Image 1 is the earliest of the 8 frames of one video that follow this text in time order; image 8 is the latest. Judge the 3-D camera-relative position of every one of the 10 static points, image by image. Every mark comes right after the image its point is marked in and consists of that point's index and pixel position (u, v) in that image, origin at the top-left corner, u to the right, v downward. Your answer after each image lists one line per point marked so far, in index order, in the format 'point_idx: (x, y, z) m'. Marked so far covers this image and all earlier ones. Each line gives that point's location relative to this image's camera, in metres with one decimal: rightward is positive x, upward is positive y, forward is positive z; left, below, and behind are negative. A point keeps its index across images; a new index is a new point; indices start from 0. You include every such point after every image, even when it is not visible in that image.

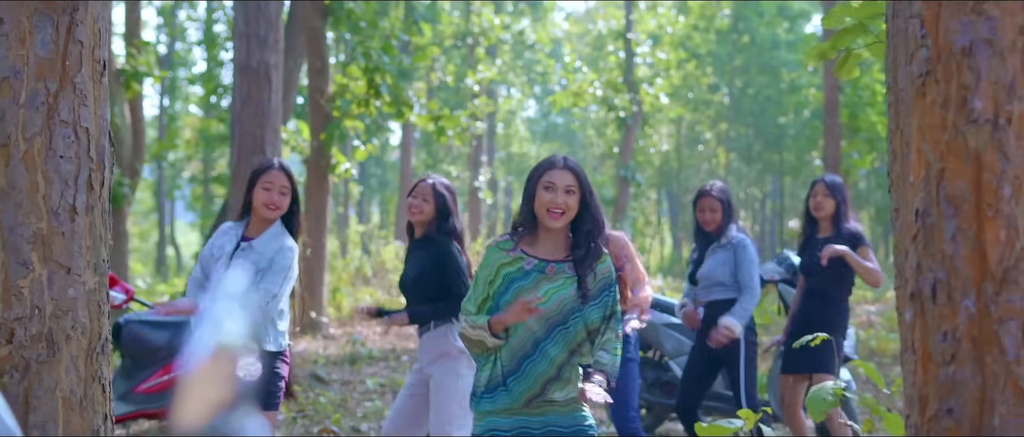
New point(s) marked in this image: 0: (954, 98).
0: (+1.0, +0.3, +2.4) m
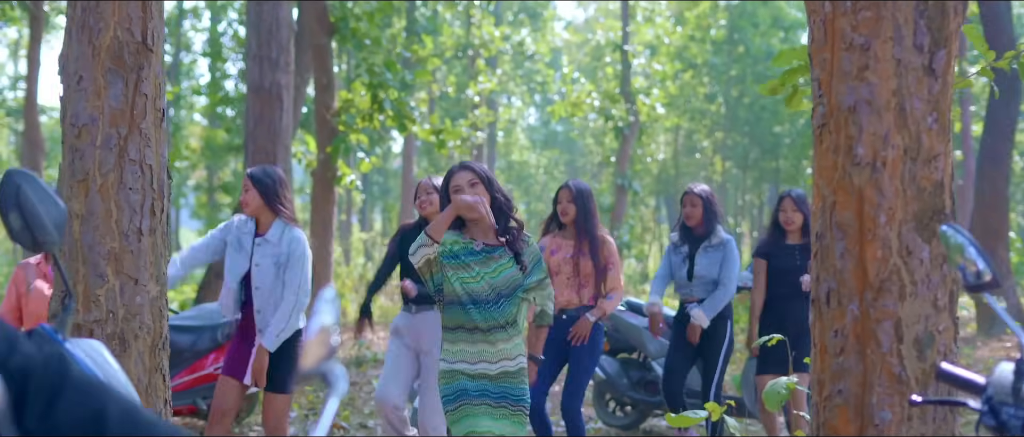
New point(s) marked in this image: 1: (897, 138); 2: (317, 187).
0: (+0.9, +0.2, +3.1) m
1: (+1.1, +0.2, +3.0) m
2: (-2.7, +0.4, +14.8) m
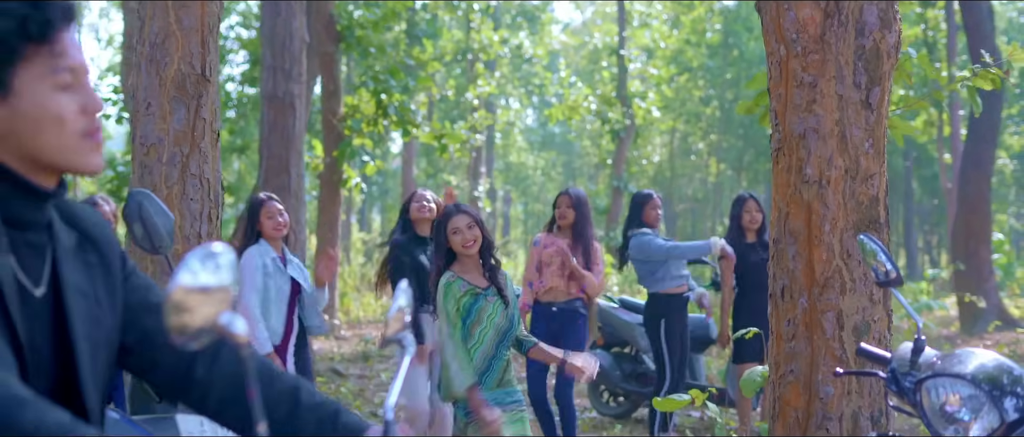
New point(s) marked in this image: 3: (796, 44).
0: (+1.0, +0.2, +3.7) m
1: (+1.1, +0.2, +3.7) m
2: (-2.7, +0.4, +15.5) m
3: (+1.0, +0.6, +3.7) m
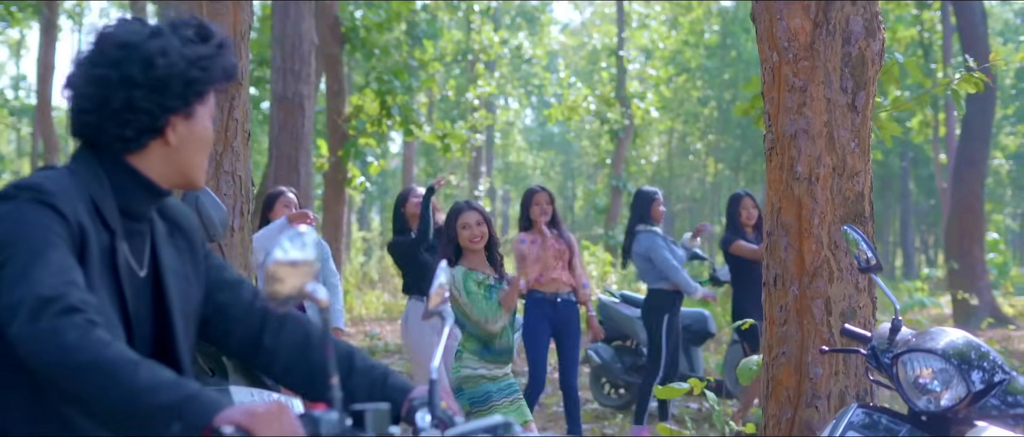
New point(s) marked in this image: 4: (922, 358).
0: (+1.0, +0.2, +4.0) m
1: (+1.2, +0.2, +4.0) m
2: (-2.6, +0.4, +15.8) m
3: (+1.0, +0.6, +4.0) m
4: (+1.1, -0.4, +2.9) m
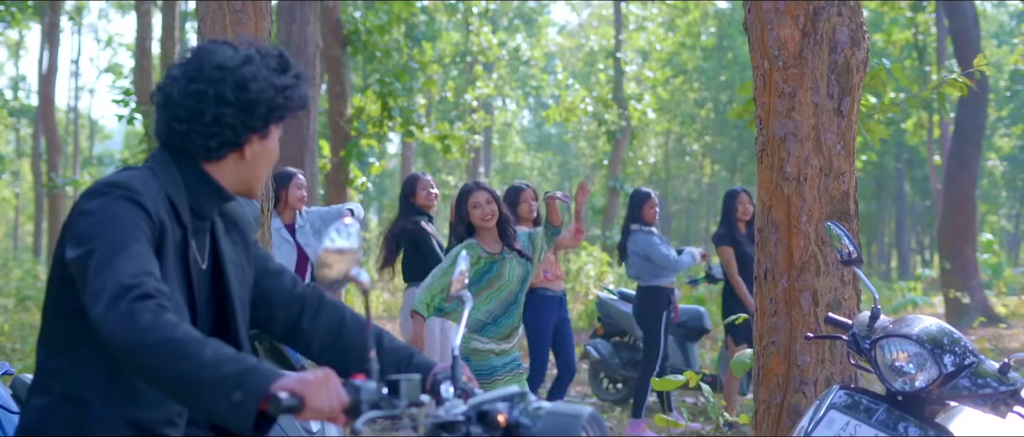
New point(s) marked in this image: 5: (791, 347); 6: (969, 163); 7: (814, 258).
0: (+1.0, +0.2, +4.3) m
1: (+1.2, +0.2, +4.2) m
2: (-2.7, +0.4, +16.0) m
3: (+1.0, +0.6, +4.3) m
4: (+1.1, -0.4, +3.1) m
5: (+1.1, -0.5, +4.3) m
6: (+6.8, +0.8, +16.2) m
7: (+1.2, -0.2, +4.2) m
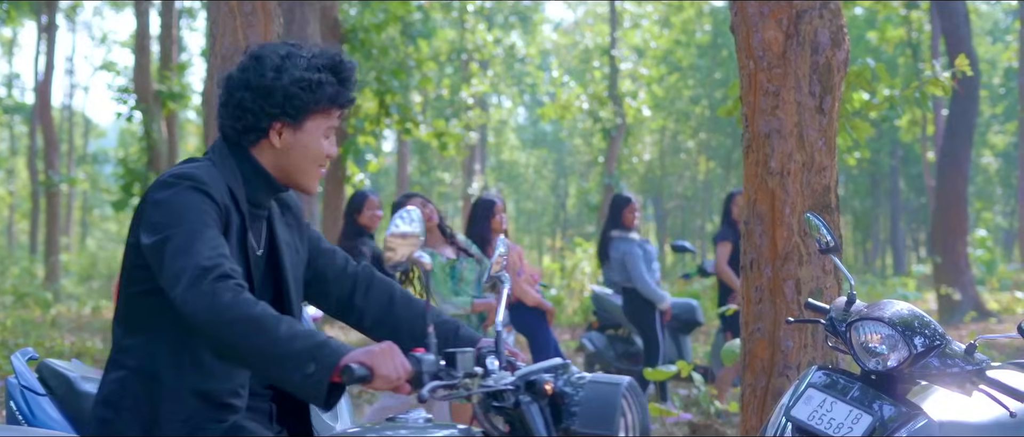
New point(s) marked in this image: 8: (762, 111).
0: (+1.0, +0.2, +4.5) m
1: (+1.2, +0.3, +4.5) m
2: (-2.7, +0.5, +16.2) m
3: (+1.0, +0.7, +4.5) m
4: (+1.1, -0.3, +3.4) m
5: (+1.1, -0.5, +4.5) m
6: (+6.8, +0.9, +16.4) m
7: (+1.2, -0.1, +4.5) m
8: (+1.0, +0.4, +4.5) m
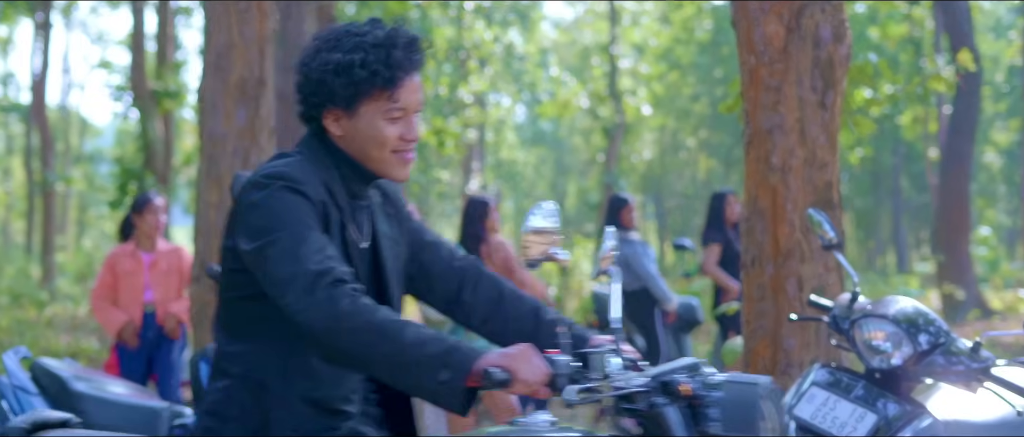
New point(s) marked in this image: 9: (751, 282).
0: (+1.0, +0.3, +4.5) m
1: (+1.2, +0.3, +4.4) m
2: (-2.7, +0.5, +16.2) m
3: (+1.0, +0.7, +4.5) m
4: (+1.1, -0.3, +3.3) m
5: (+1.1, -0.5, +4.4) m
6: (+6.7, +0.9, +16.4) m
7: (+1.2, -0.1, +4.4) m
8: (+1.0, +0.5, +4.5) m
9: (+1.0, -0.3, +4.5) m
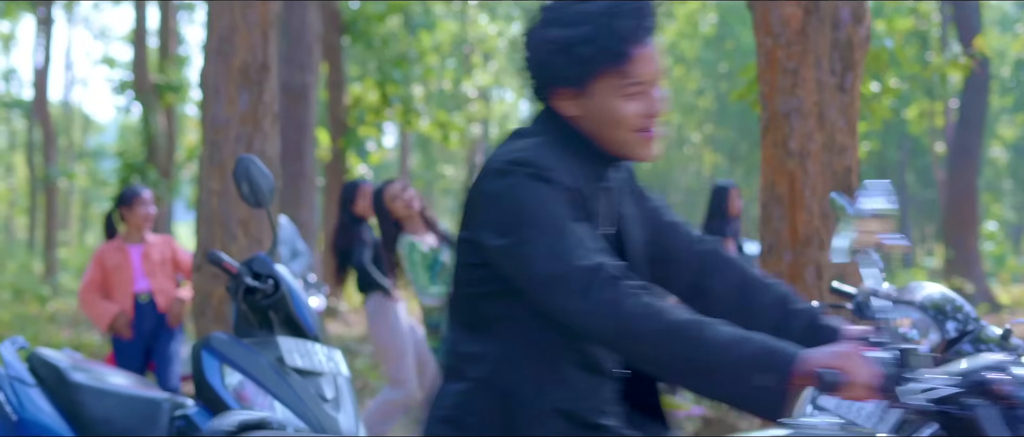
0: (+1.1, +0.3, +4.3) m
1: (+1.2, +0.3, +4.3) m
2: (-2.6, +0.6, +16.1) m
3: (+1.1, +0.7, +4.3) m
4: (+1.1, -0.3, +3.2) m
5: (+1.1, -0.4, +4.3) m
6: (+6.8, +1.0, +16.3) m
7: (+1.2, -0.1, +4.3) m
8: (+1.1, +0.5, +4.4) m
9: (+1.0, -0.2, +4.4) m
